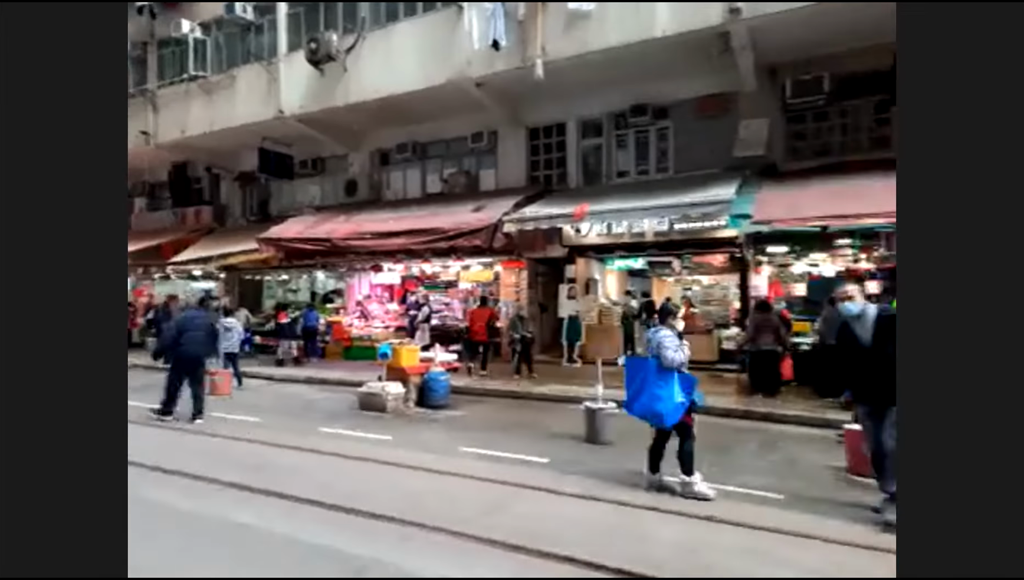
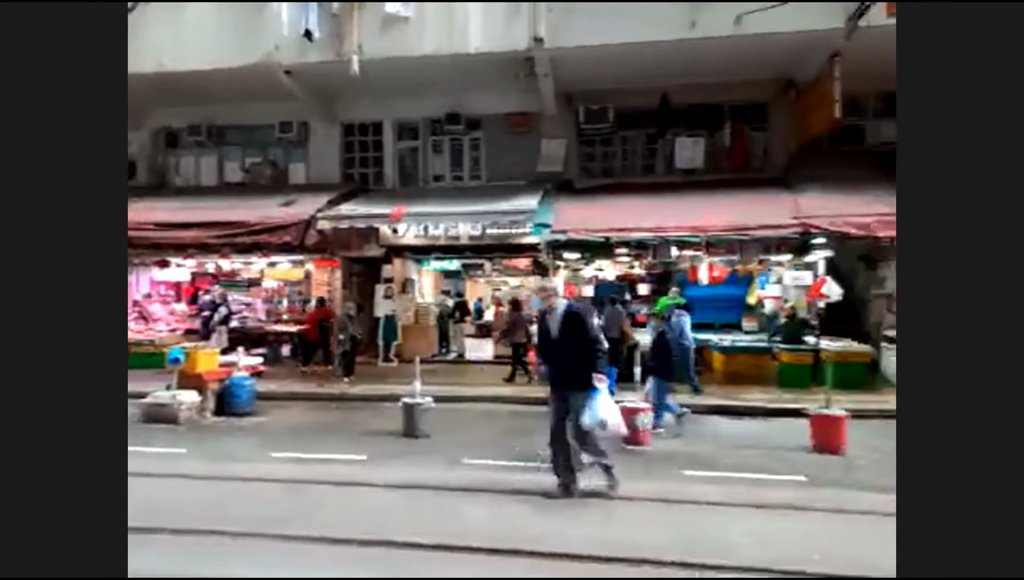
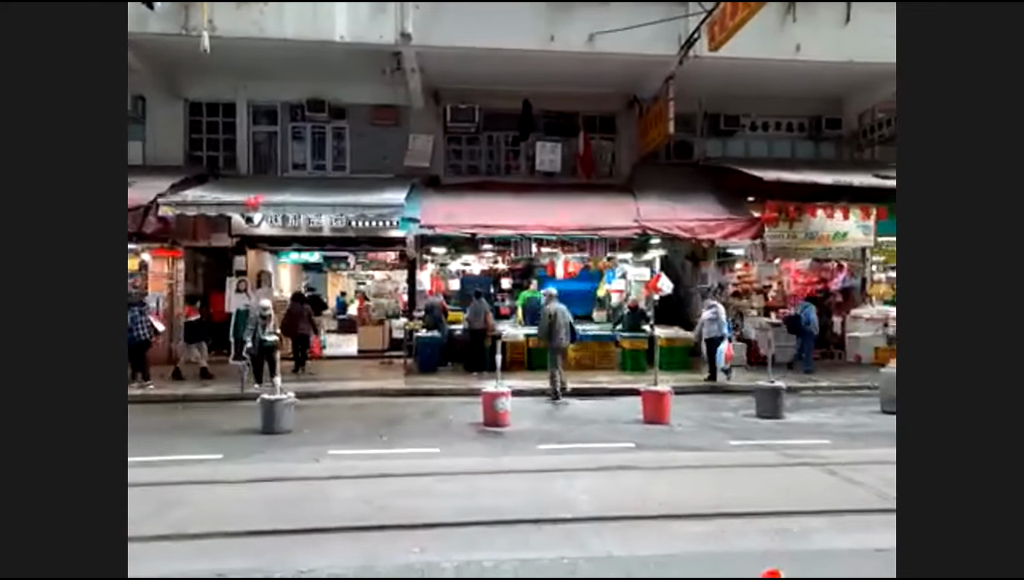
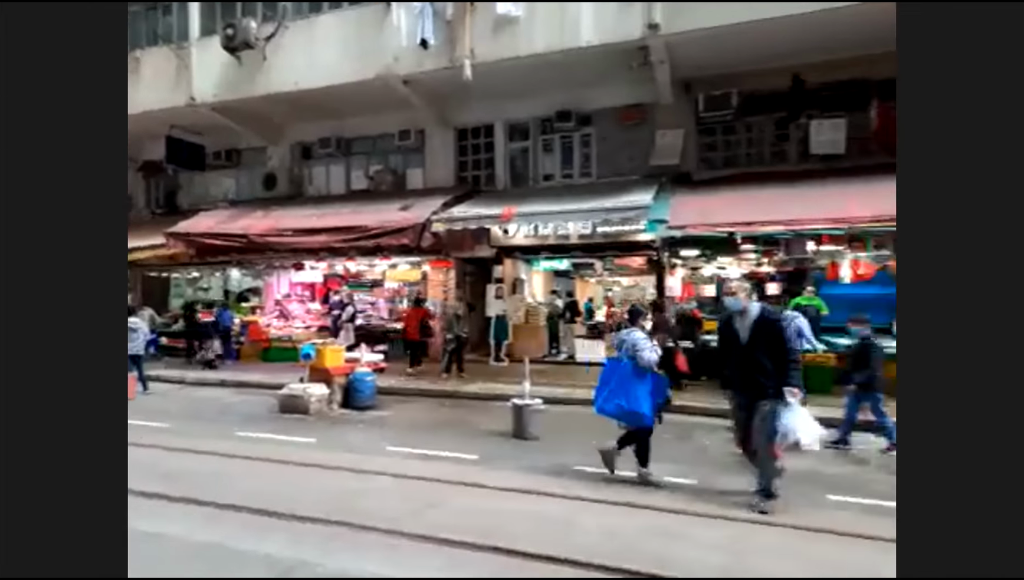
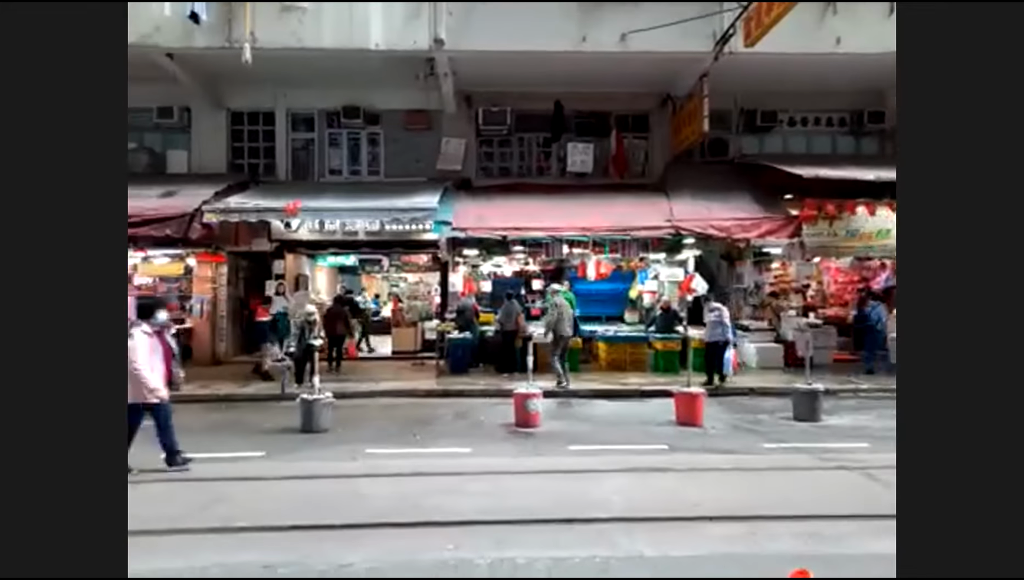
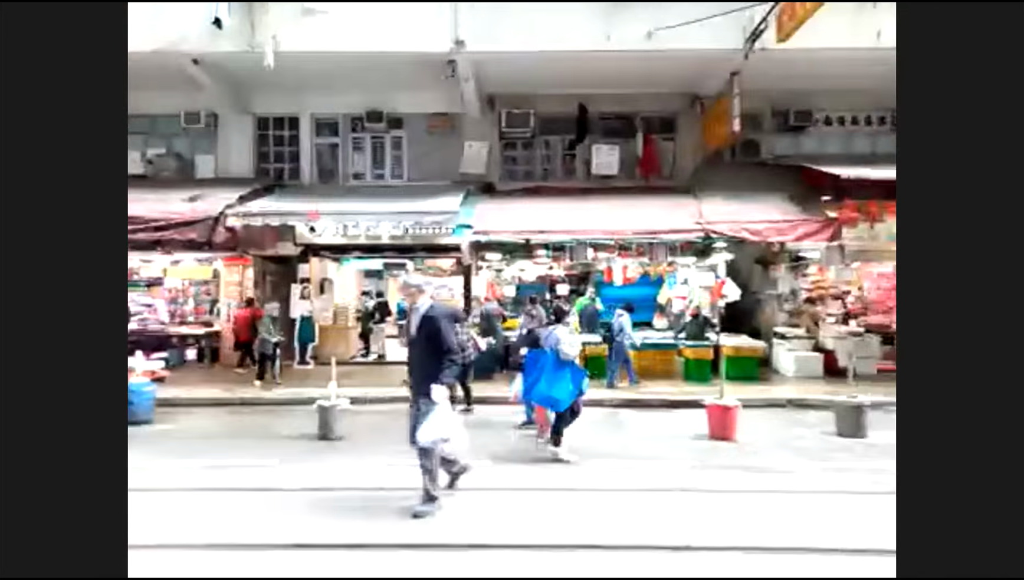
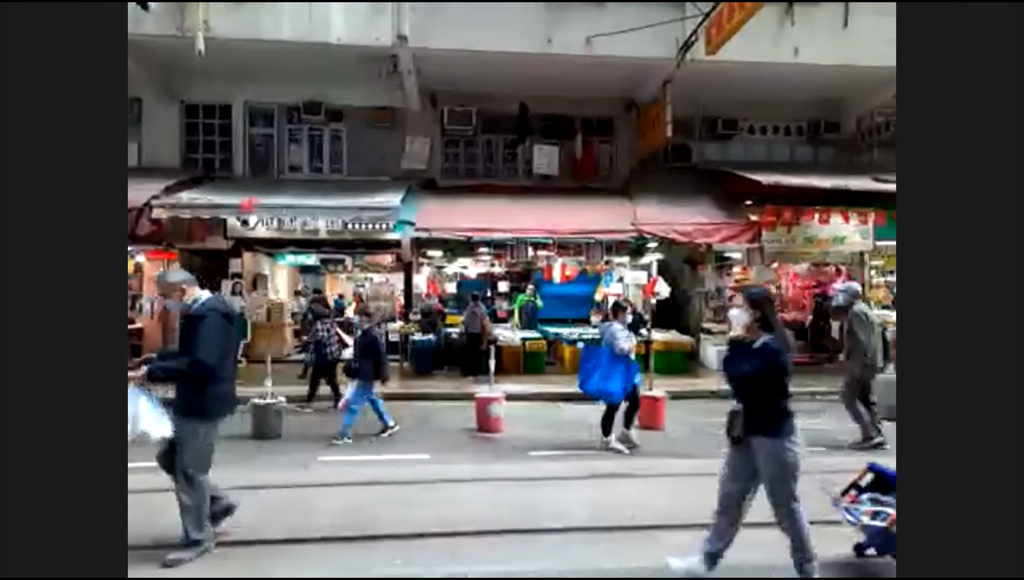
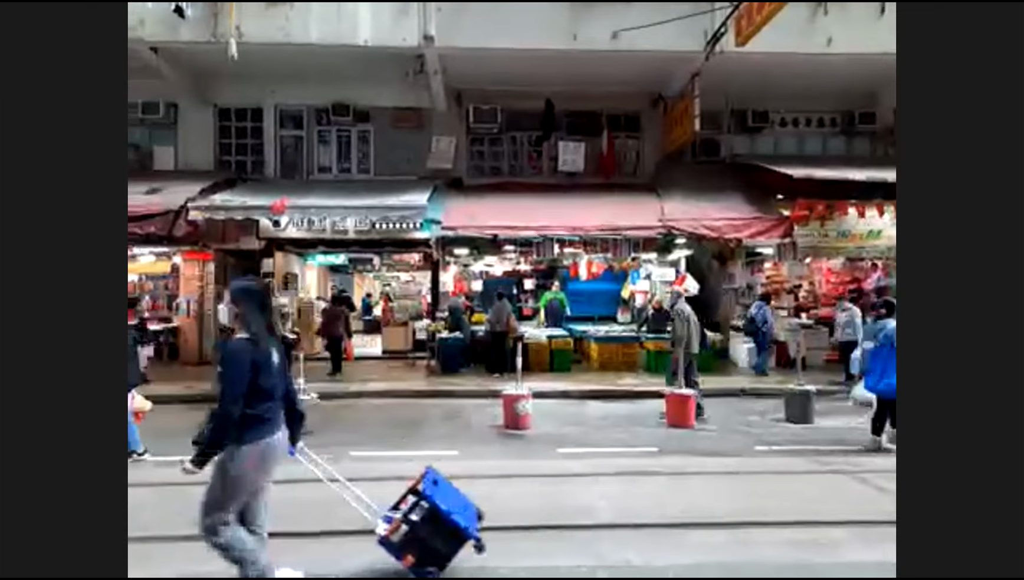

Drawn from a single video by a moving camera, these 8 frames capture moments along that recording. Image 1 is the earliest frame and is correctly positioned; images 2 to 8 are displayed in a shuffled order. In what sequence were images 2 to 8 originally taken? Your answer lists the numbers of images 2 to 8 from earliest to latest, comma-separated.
4, 2, 6, 7, 8, 3, 5
